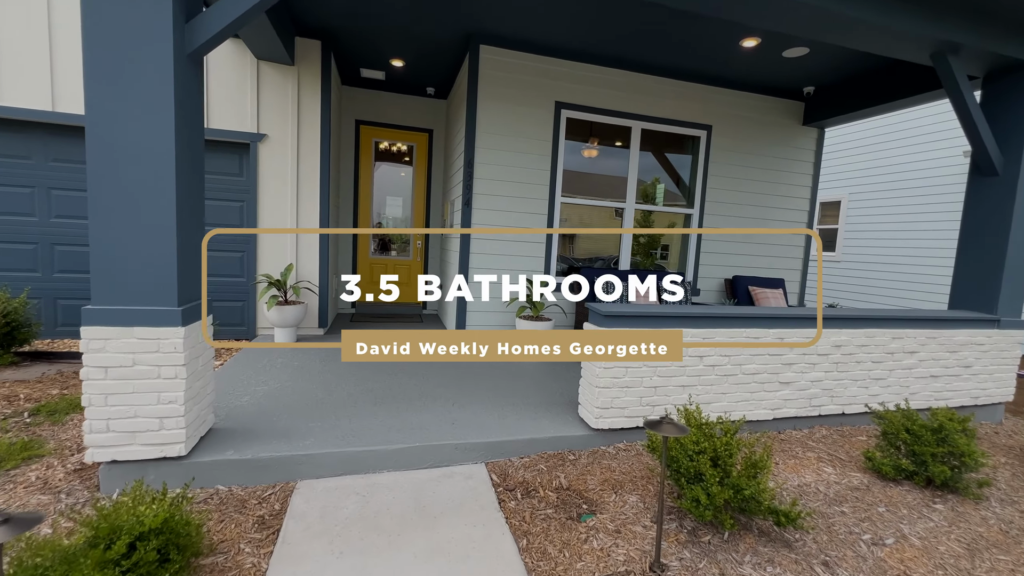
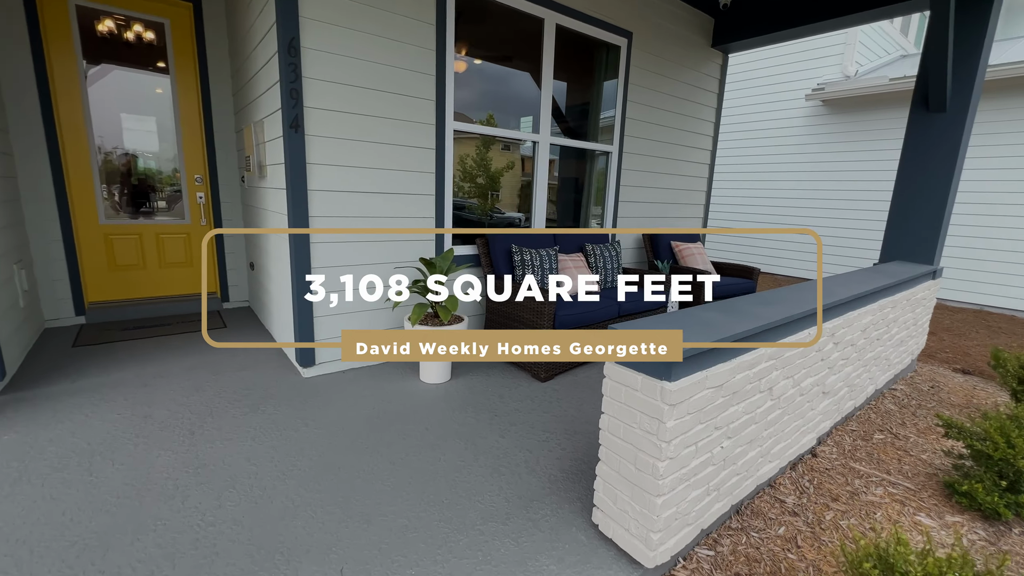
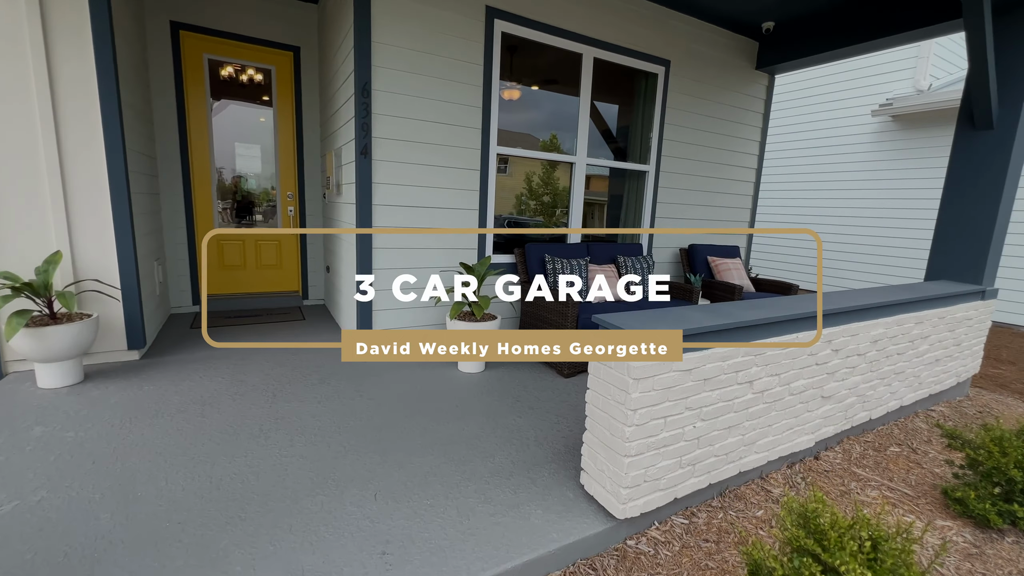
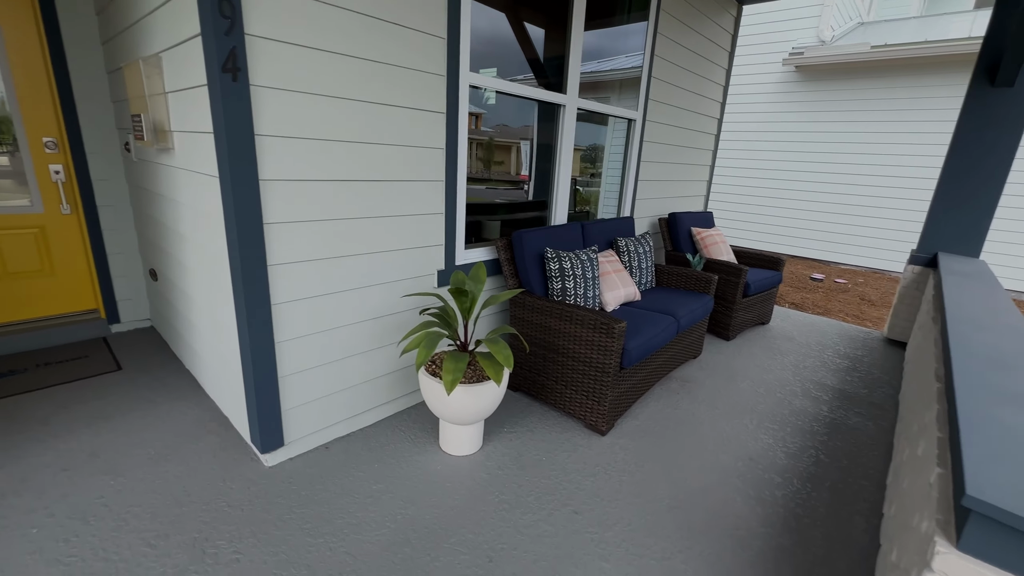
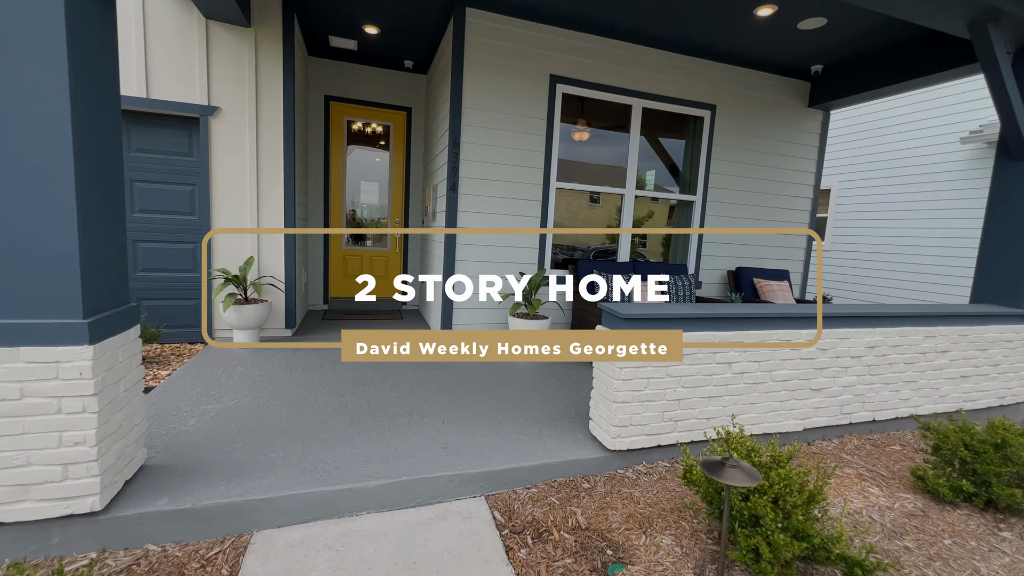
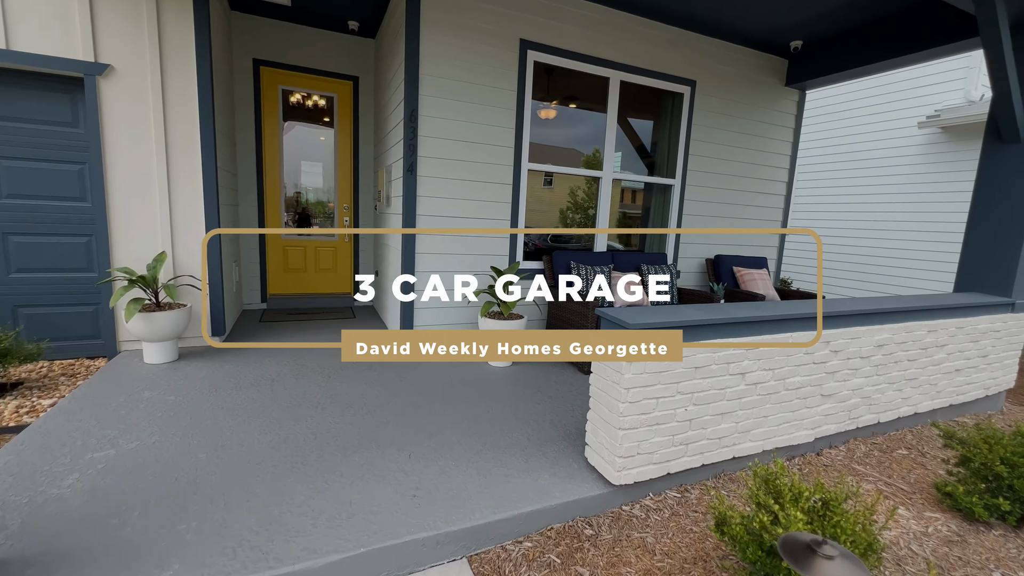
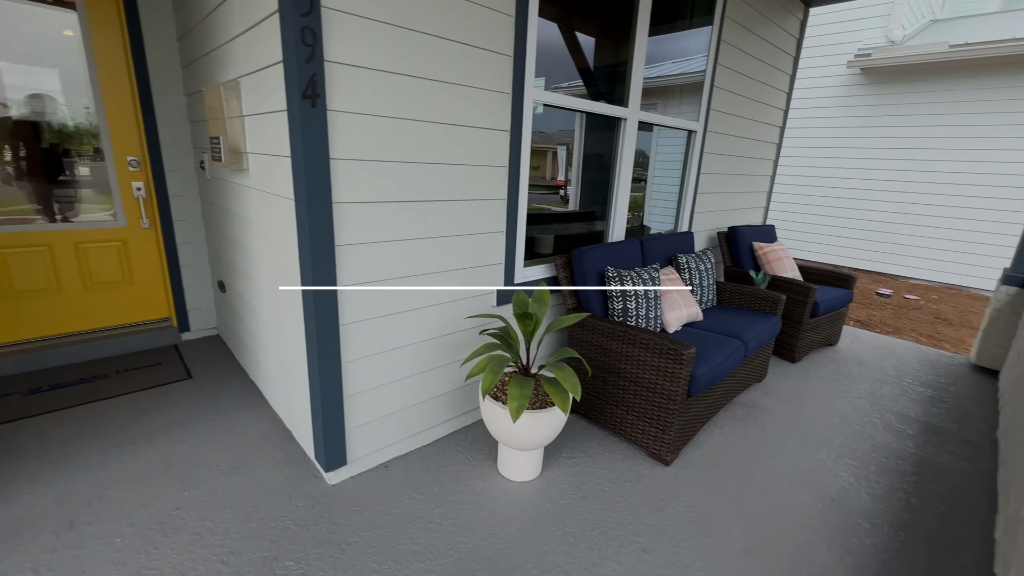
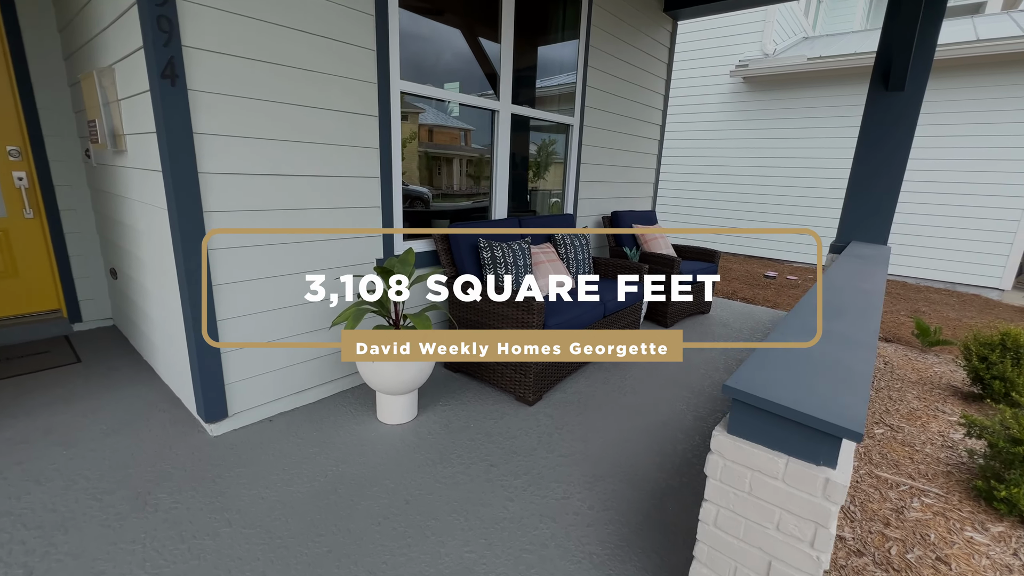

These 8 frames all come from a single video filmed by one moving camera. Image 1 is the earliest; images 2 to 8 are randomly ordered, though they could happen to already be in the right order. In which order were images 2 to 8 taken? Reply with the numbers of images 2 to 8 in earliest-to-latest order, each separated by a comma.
5, 6, 3, 2, 8, 4, 7
